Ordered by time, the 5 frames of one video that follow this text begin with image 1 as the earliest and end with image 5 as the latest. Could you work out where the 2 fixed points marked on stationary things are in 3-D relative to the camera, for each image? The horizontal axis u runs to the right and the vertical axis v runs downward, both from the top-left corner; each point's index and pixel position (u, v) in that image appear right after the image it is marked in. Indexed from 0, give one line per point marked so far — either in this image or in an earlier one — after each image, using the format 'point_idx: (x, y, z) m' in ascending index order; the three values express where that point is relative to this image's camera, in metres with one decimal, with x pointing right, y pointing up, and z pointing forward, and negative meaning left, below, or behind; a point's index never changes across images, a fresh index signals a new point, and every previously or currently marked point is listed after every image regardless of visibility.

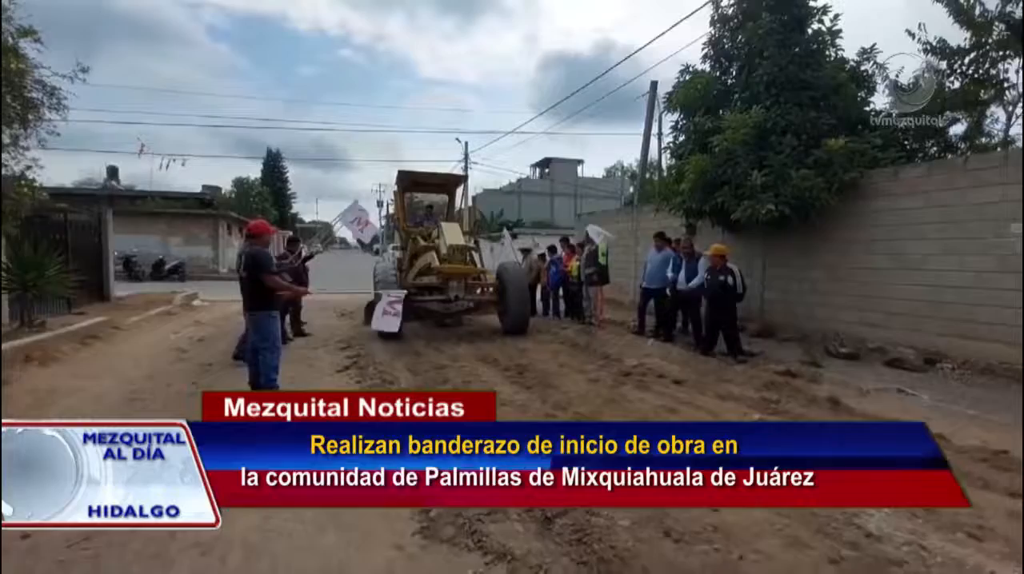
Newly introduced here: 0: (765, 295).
0: (+2.3, +0.1, +6.4) m
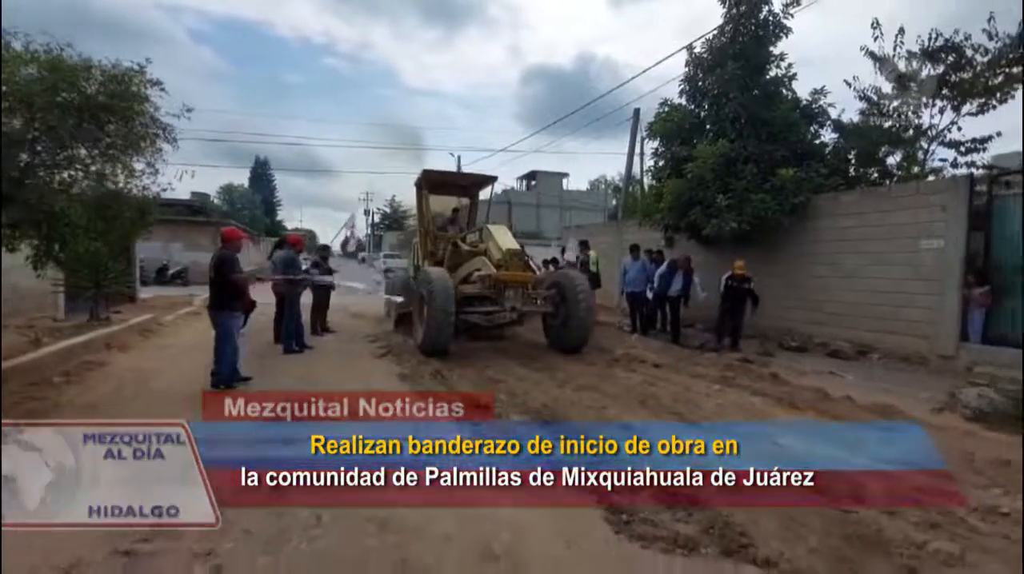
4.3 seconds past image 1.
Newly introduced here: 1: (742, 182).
0: (+2.4, +0.1, +7.7) m
1: (+2.7, +1.2, +8.5) m
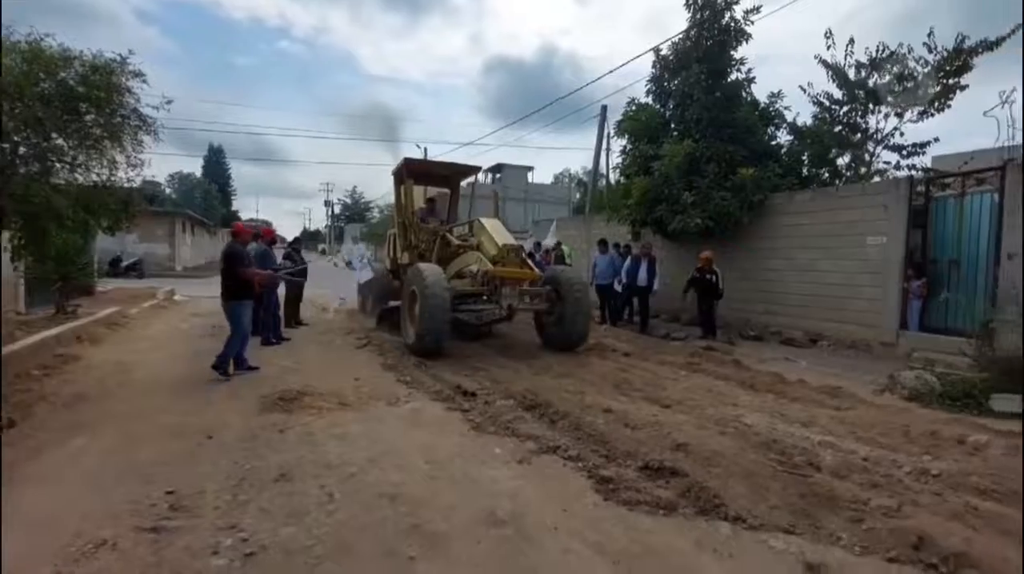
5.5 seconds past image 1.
0: (+2.1, +0.1, +8.2) m
1: (+2.3, +1.3, +9.0) m
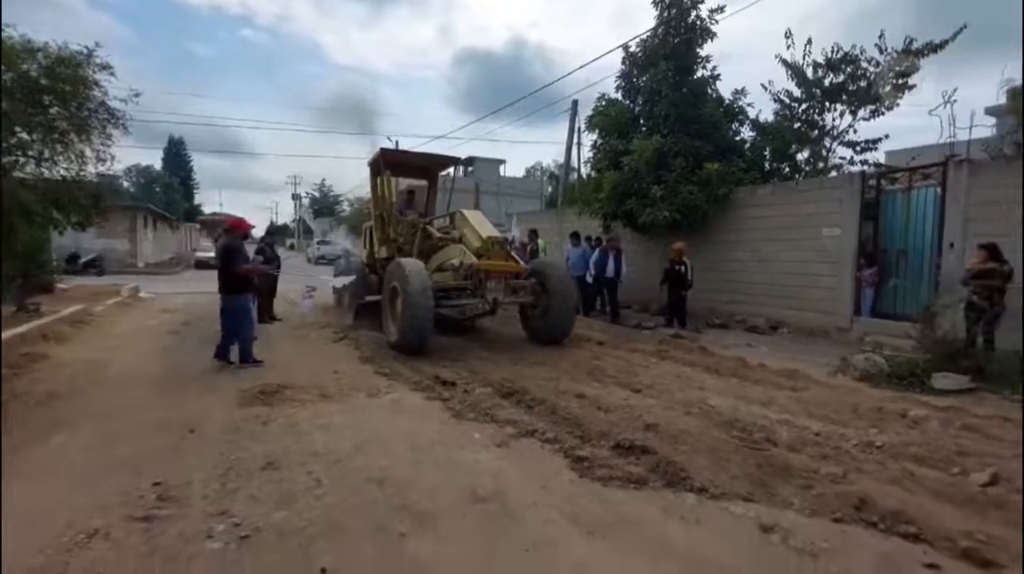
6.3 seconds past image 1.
0: (+1.9, +0.2, +8.5) m
1: (+2.0, +1.4, +9.3) m
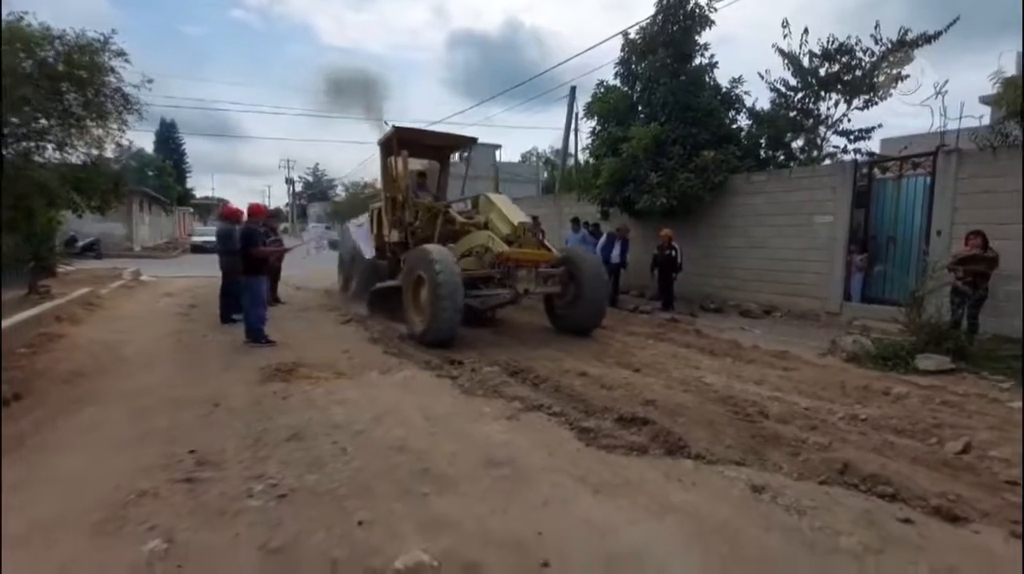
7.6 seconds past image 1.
0: (+1.9, +0.4, +8.8) m
1: (+2.0, +1.6, +9.5) m
